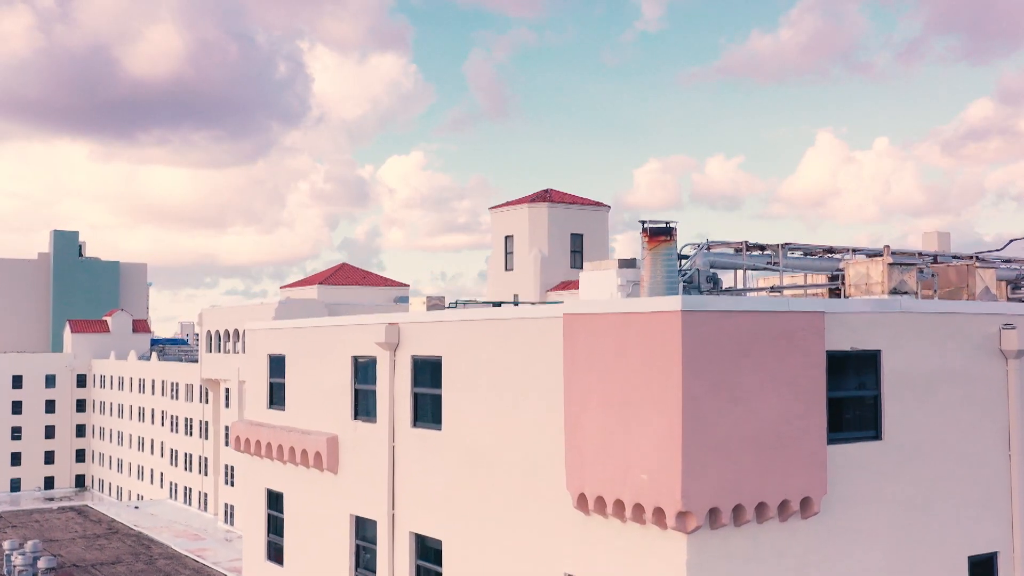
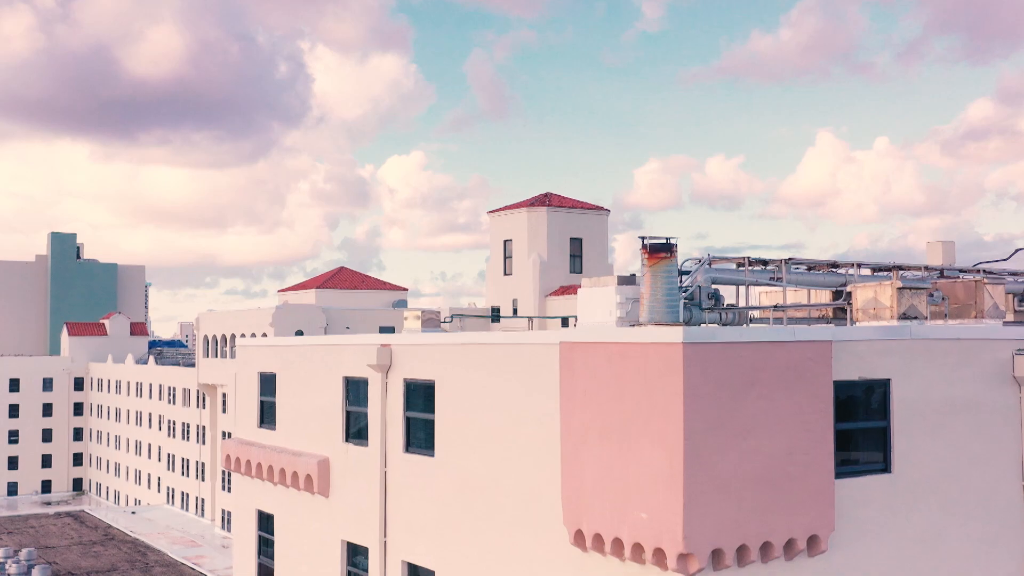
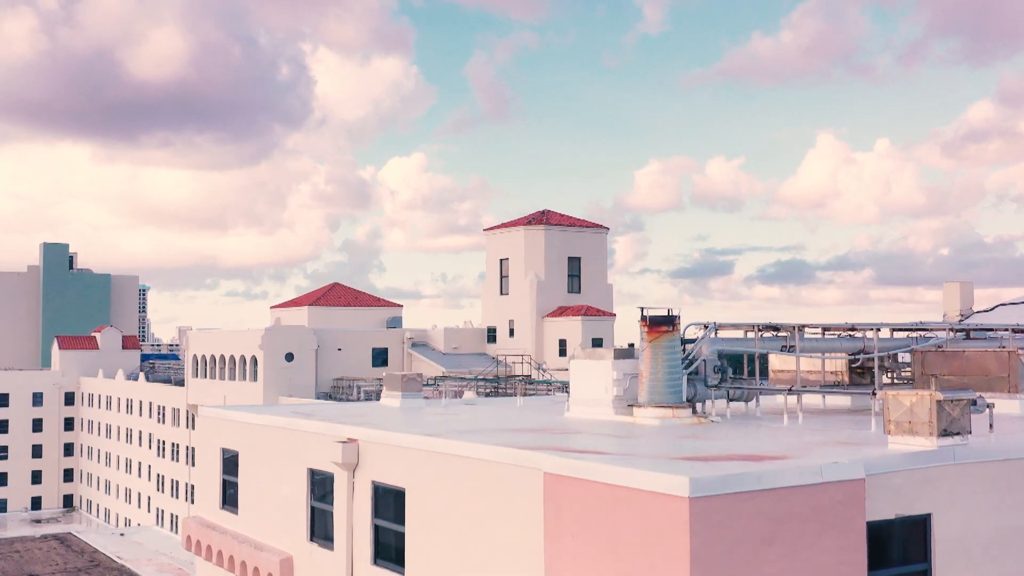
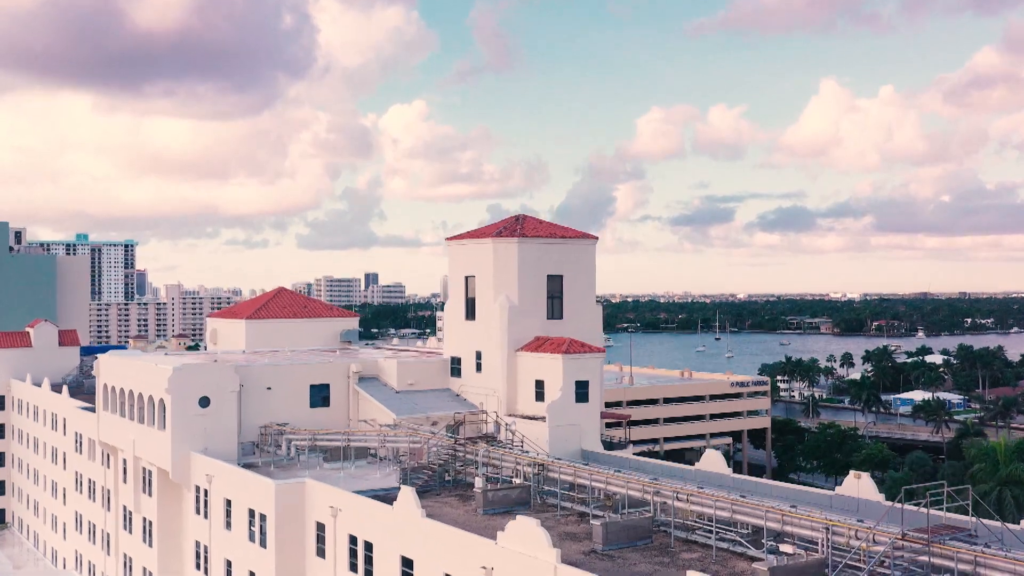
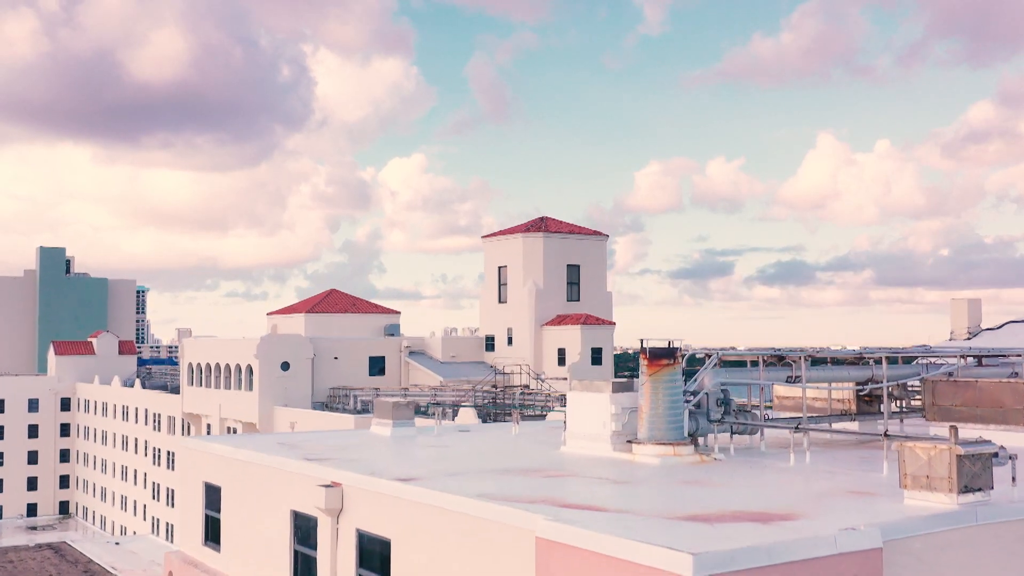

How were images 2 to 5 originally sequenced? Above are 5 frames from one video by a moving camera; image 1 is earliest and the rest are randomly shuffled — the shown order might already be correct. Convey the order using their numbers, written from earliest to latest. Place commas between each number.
2, 3, 5, 4
